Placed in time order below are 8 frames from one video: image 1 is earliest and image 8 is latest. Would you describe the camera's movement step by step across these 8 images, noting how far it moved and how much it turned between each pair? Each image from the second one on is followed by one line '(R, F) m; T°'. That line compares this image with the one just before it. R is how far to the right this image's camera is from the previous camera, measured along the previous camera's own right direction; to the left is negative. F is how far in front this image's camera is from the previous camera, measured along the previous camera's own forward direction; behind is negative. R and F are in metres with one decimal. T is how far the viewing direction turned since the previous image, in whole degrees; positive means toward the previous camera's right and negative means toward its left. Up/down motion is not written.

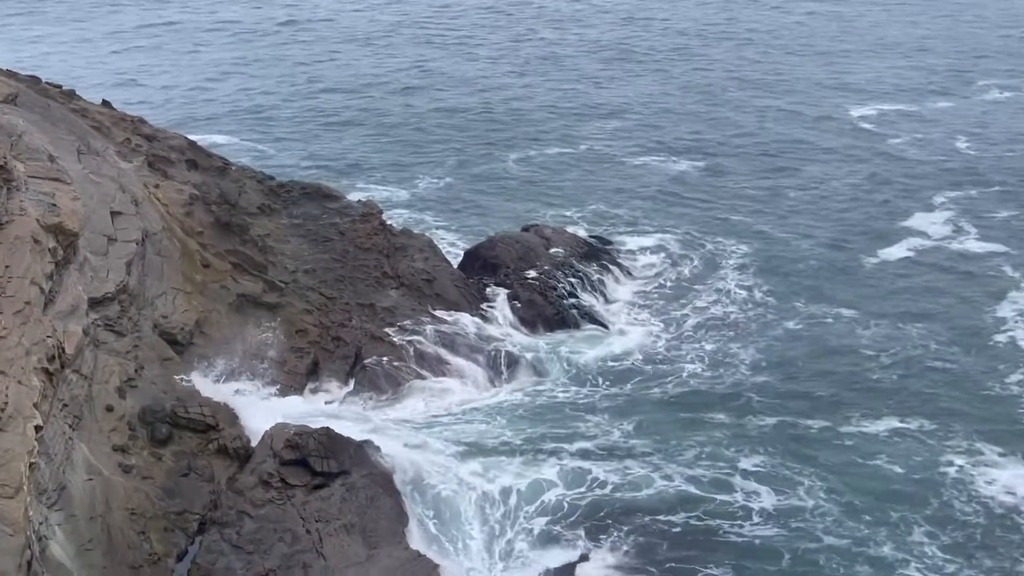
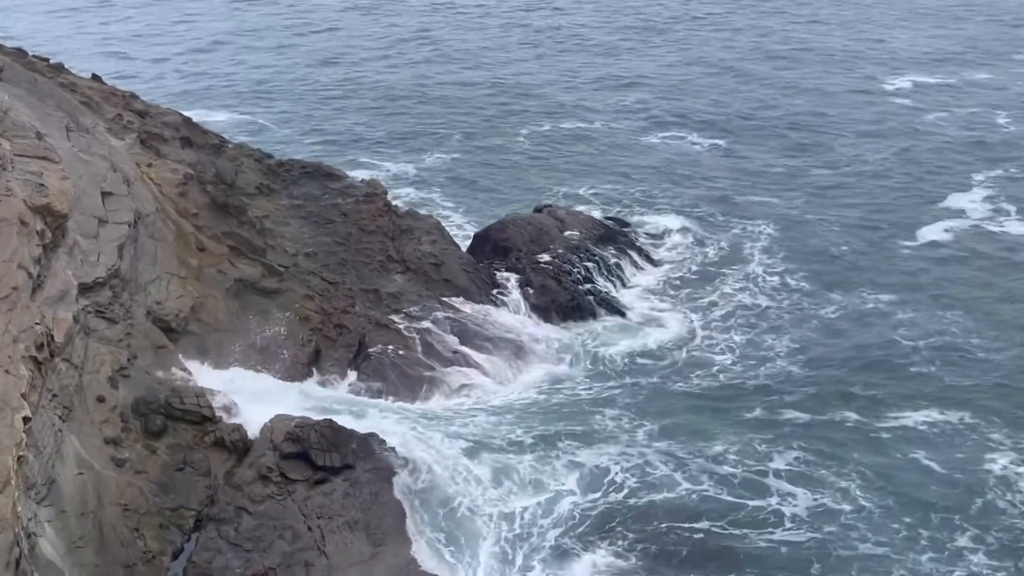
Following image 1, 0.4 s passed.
(+0.2, +1.4) m; -1°
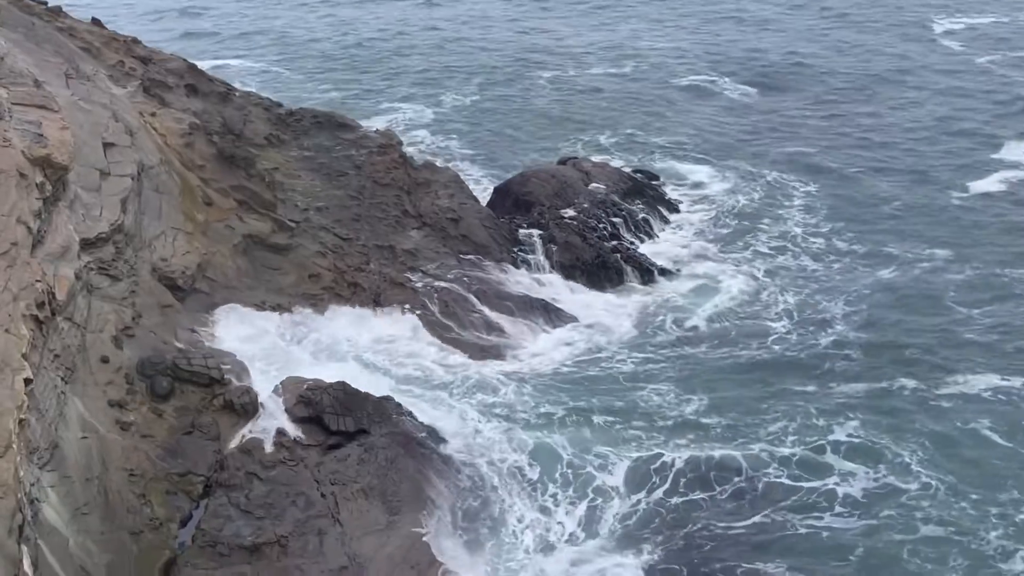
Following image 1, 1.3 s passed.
(-0.2, +1.2) m; -1°
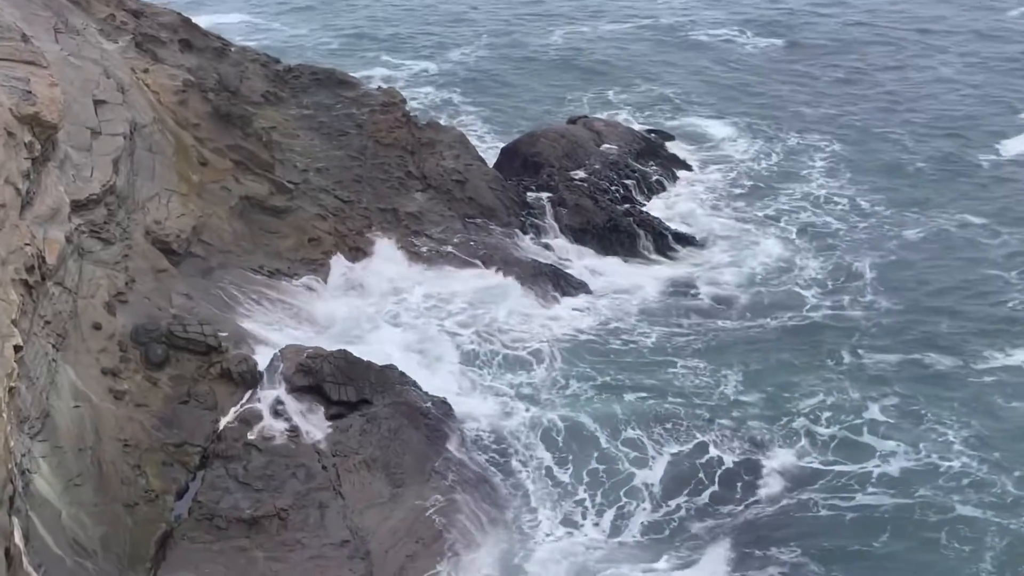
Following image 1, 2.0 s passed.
(-0.1, +0.9) m; 0°
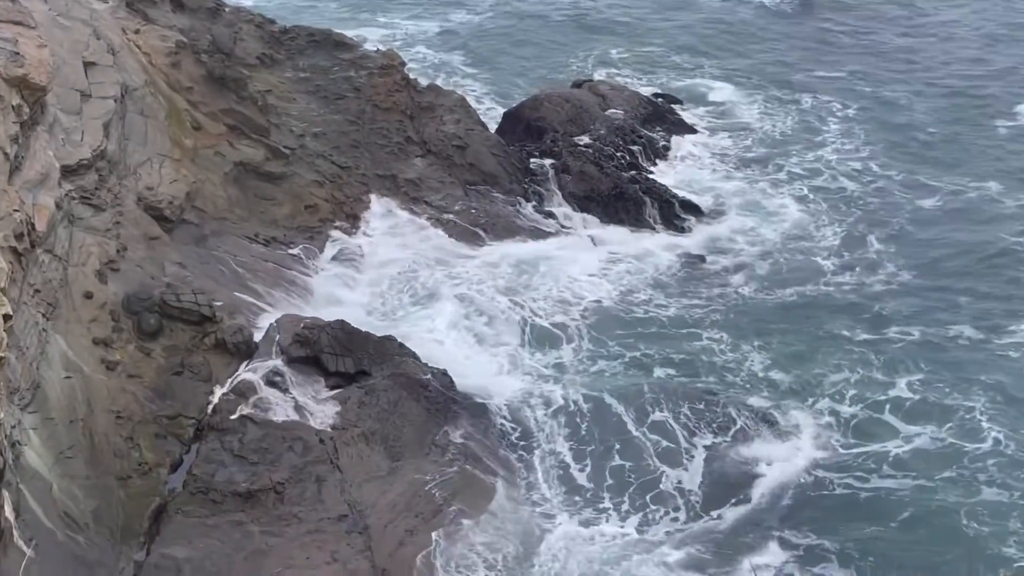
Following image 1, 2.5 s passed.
(0.0, +0.6) m; 0°
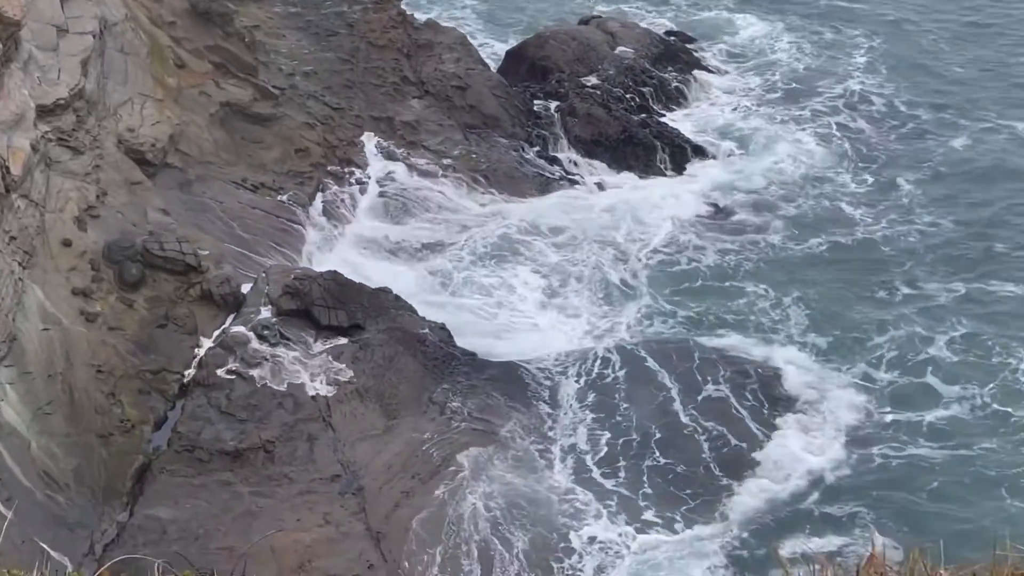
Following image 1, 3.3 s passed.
(-0.1, +1.1) m; 0°
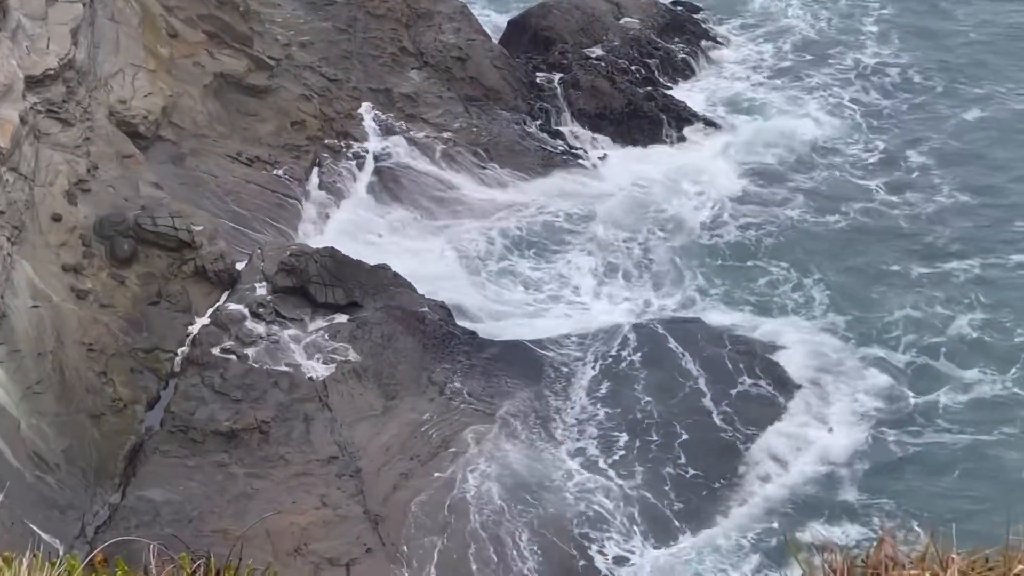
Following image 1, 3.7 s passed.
(0.0, +0.5) m; 0°
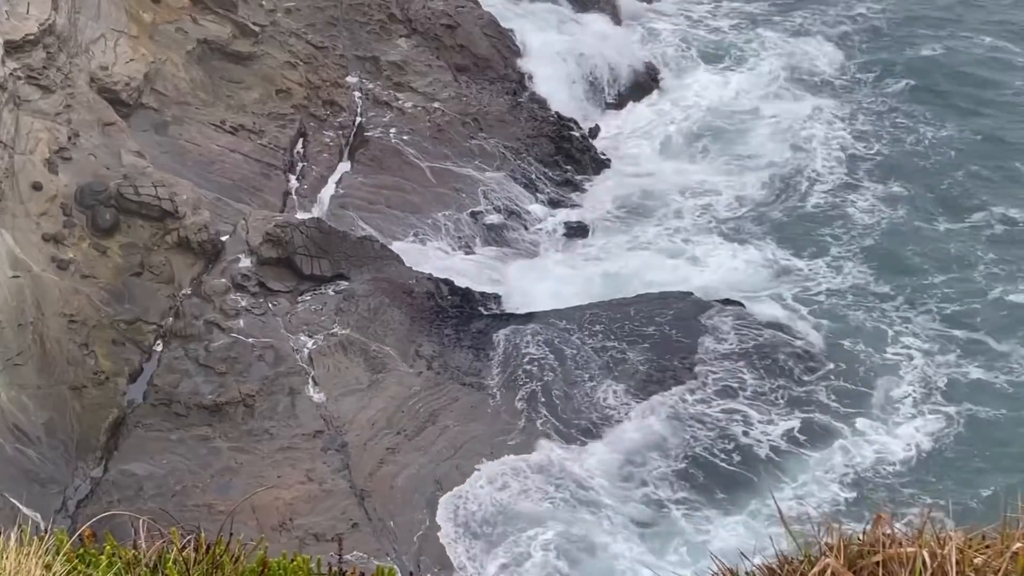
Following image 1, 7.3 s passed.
(0.0, +0.3) m; 0°
